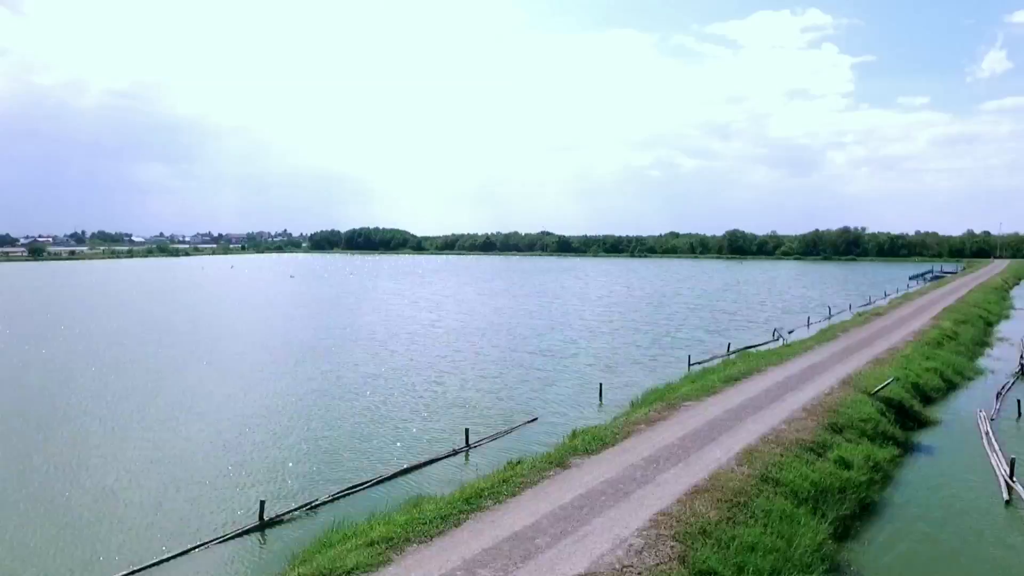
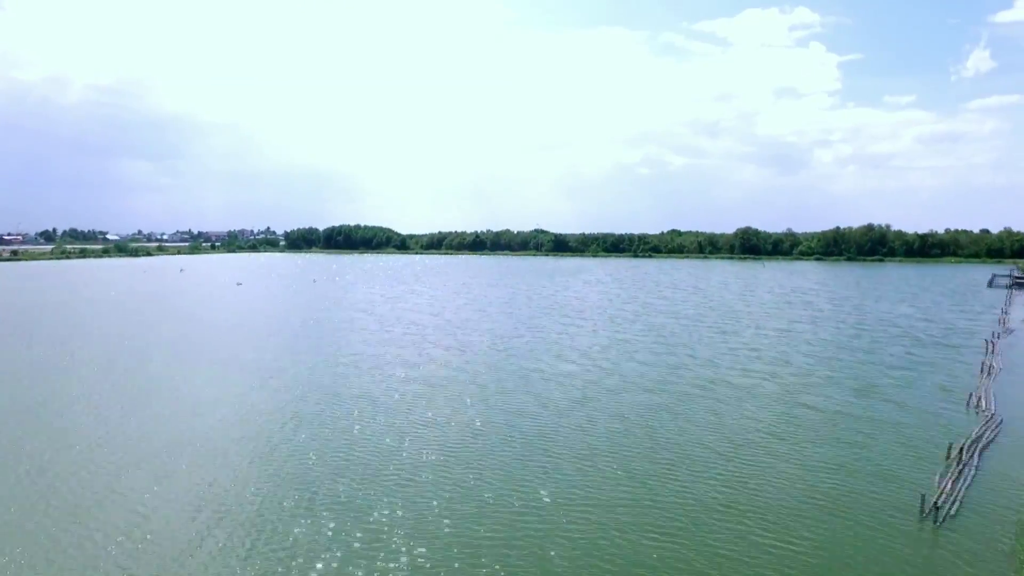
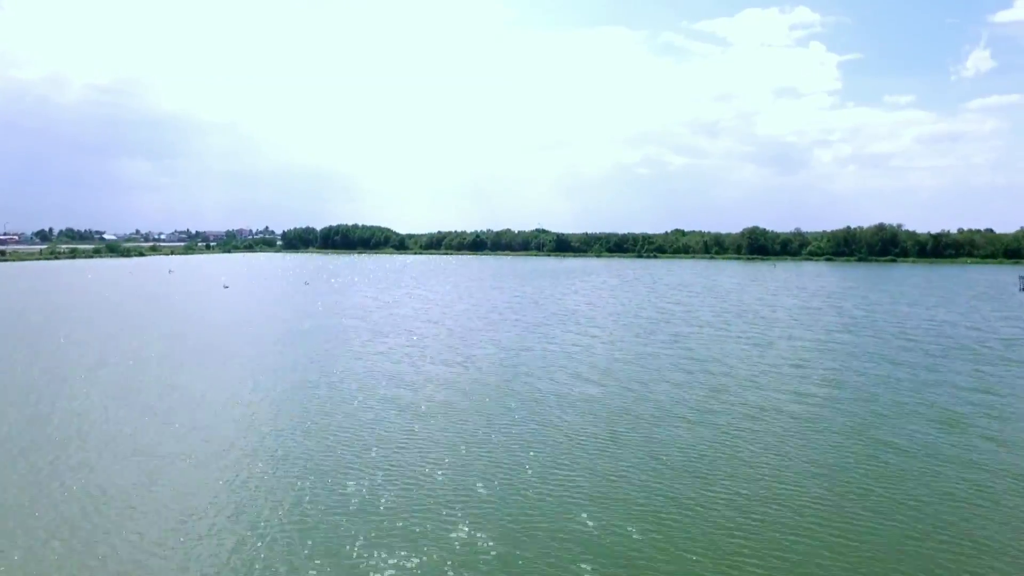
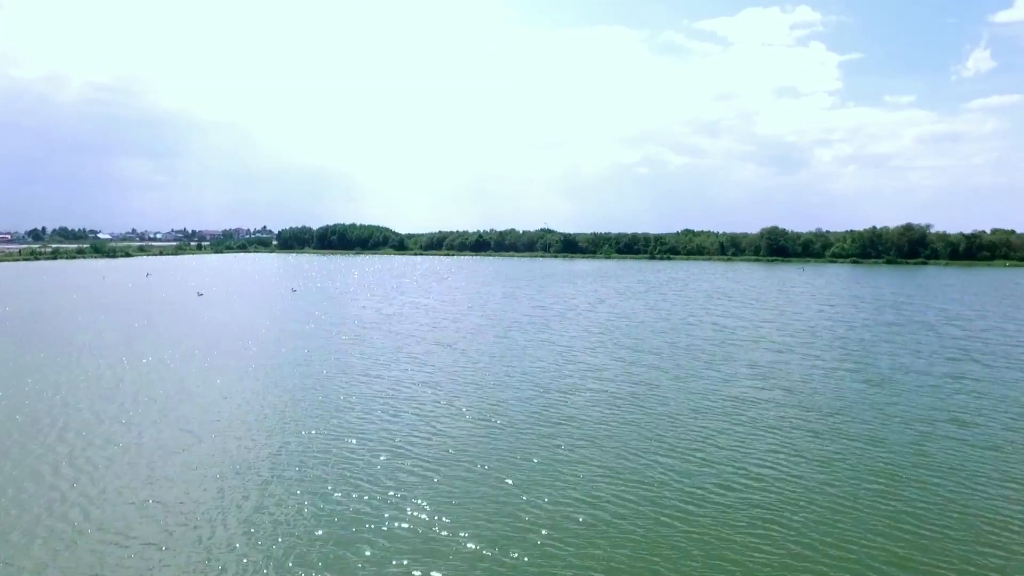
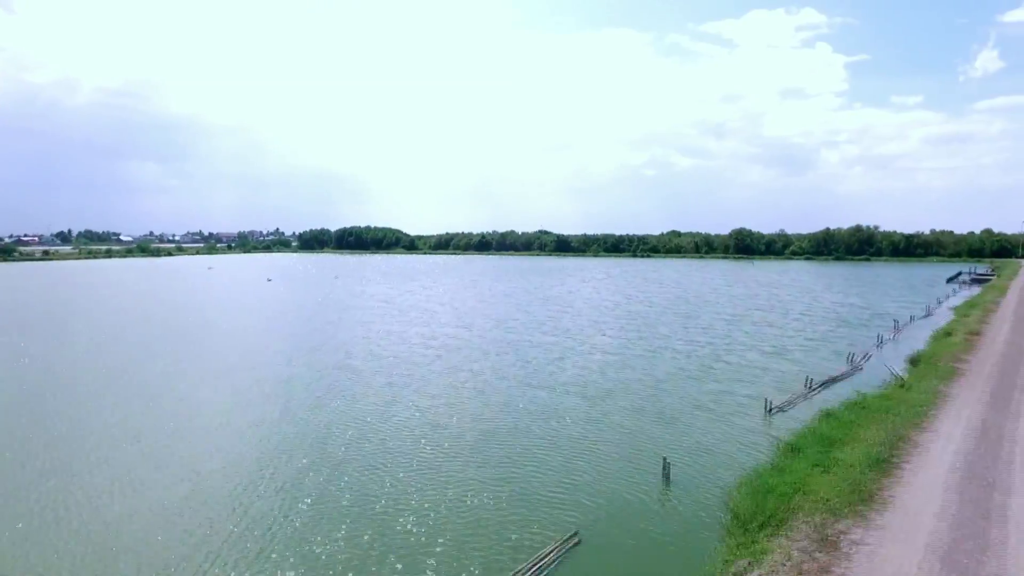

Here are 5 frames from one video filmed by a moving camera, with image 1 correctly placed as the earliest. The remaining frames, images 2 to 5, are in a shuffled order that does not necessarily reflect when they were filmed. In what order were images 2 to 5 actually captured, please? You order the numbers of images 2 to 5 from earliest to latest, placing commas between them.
5, 2, 3, 4
